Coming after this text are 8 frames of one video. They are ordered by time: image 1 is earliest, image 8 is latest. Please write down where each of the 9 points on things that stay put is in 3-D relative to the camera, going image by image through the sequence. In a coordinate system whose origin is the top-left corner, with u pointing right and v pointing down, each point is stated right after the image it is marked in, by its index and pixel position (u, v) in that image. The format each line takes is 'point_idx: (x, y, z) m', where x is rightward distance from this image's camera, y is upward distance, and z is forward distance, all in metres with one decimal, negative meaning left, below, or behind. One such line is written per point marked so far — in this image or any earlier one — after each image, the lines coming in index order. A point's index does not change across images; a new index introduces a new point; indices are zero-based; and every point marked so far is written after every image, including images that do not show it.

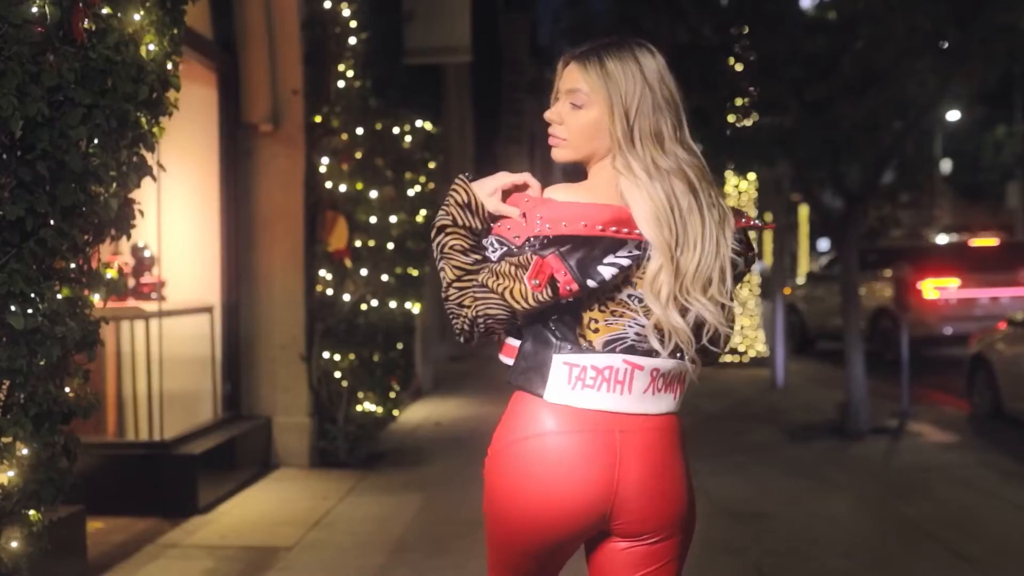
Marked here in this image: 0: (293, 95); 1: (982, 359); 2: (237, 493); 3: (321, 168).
0: (-1.6, +1.4, +8.6) m
1: (+4.8, -0.7, +12.1) m
2: (-1.8, -1.3, +7.8) m
3: (-1.4, +0.9, +8.8) m
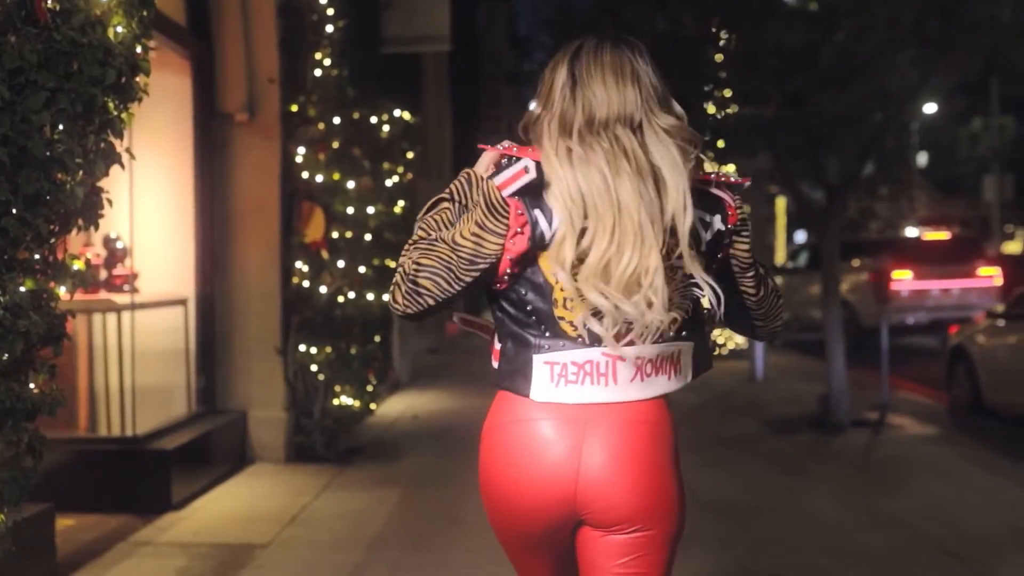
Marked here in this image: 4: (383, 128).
0: (-1.7, +1.4, +8.5) m
1: (+4.6, -0.6, +12.1) m
2: (-1.9, -1.3, +7.7) m
3: (-1.5, +0.9, +8.6) m
4: (-1.0, +1.3, +9.4) m
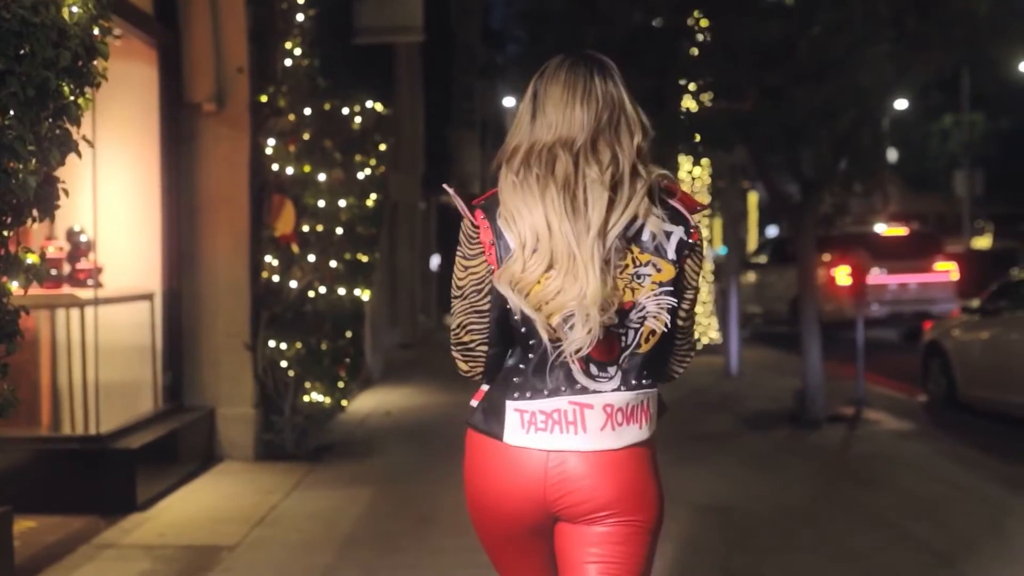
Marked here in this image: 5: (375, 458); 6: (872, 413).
0: (-1.9, +1.5, +8.3) m
1: (+4.3, -0.6, +12.1) m
2: (-2.1, -1.3, +7.5) m
3: (-1.7, +1.0, +8.4) m
4: (-1.2, +1.3, +9.2) m
5: (-1.0, -1.2, +8.7) m
6: (+3.4, -1.2, +11.4) m
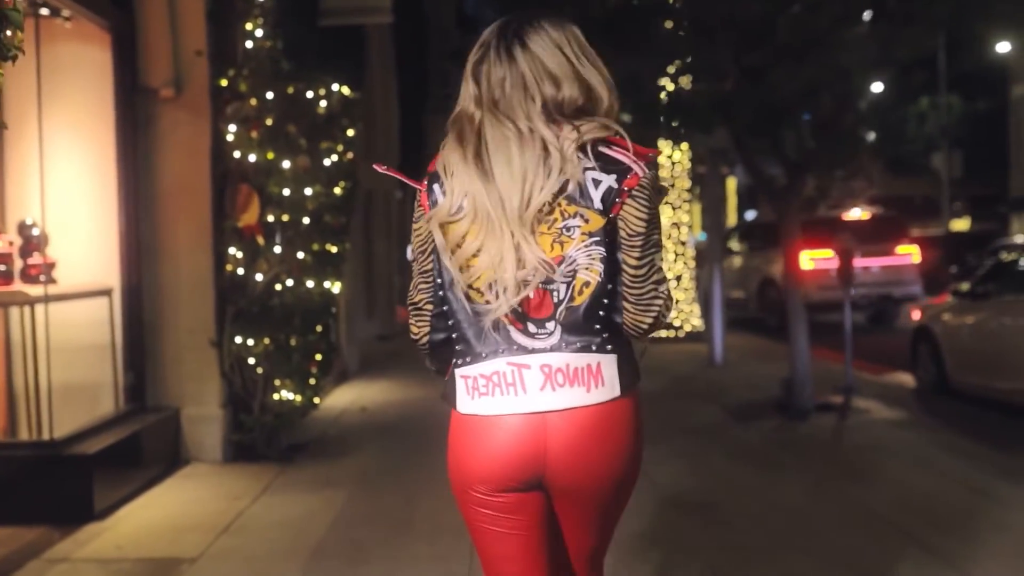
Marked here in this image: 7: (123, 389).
0: (-2.1, +1.5, +7.9) m
1: (+4.1, -0.4, +11.8) m
2: (-2.2, -1.2, +7.1) m
3: (-1.9, +1.0, +8.0) m
4: (-1.4, +1.4, +8.9) m
5: (-1.1, -1.2, +8.4) m
6: (+3.2, -1.1, +11.1) m
7: (-2.5, -0.7, +7.8) m
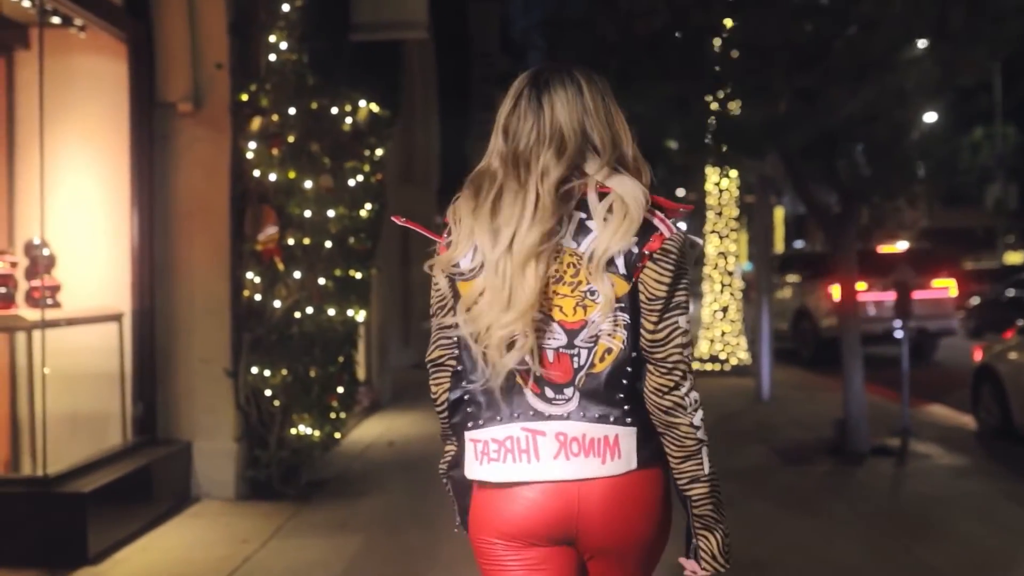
0: (-1.8, +1.4, +7.5) m
1: (+4.4, -0.8, +11.1) m
2: (-2.1, -1.4, +6.7) m
3: (-1.7, +0.9, +7.6) m
4: (-1.1, +1.2, +8.4) m
5: (-0.9, -1.4, +7.9) m
6: (+3.6, -1.4, +10.4) m
7: (-2.3, -0.8, +7.3) m
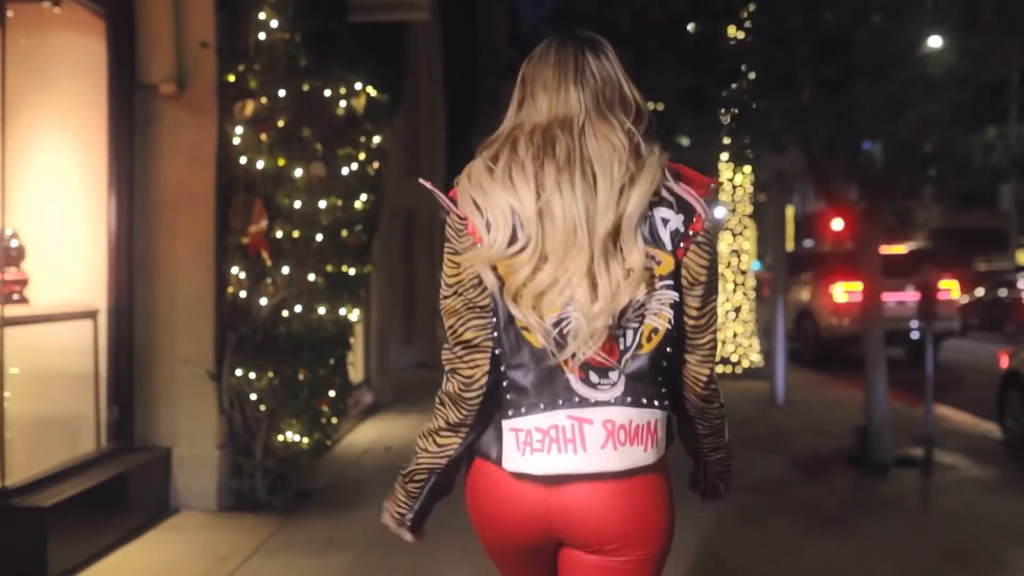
0: (-1.8, +1.4, +6.9) m
1: (+4.5, -0.8, +10.5) m
2: (-2.1, -1.3, +6.2) m
3: (-1.6, +0.9, +7.1) m
4: (-1.1, +1.2, +7.9) m
5: (-0.9, -1.4, +7.3) m
6: (+3.6, -1.4, +9.9) m
7: (-2.3, -0.8, +6.8) m
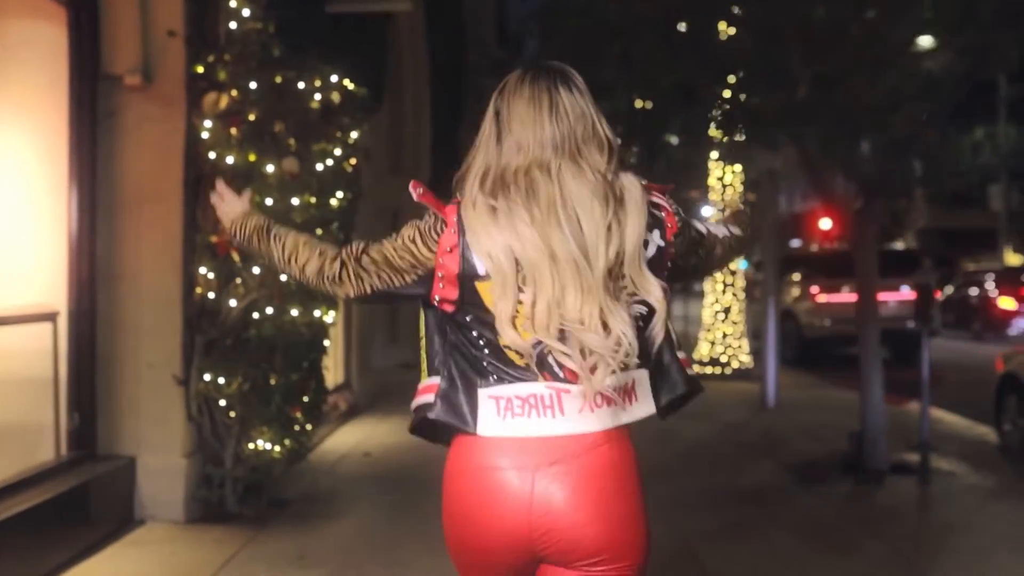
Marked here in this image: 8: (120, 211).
0: (-1.9, +1.4, +6.6) m
1: (+4.3, -0.8, +10.3) m
2: (-2.1, -1.4, +5.8) m
3: (-1.7, +0.9, +6.7) m
4: (-1.2, +1.2, +7.6) m
5: (-1.0, -1.4, +7.0) m
6: (+3.5, -1.4, +9.6) m
7: (-2.4, -0.8, +6.5) m
8: (-2.2, +0.4, +6.7) m
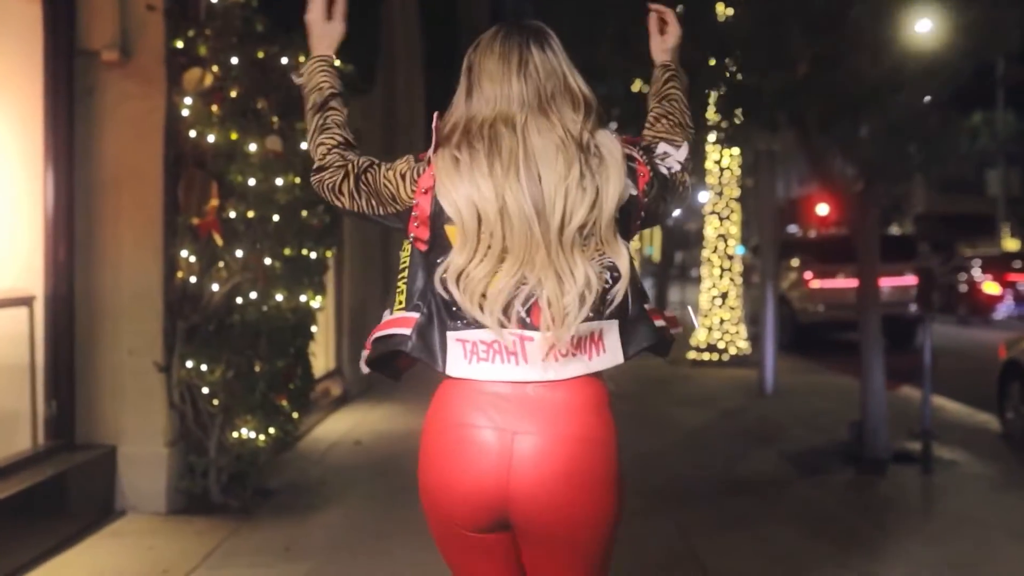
0: (-1.9, +1.5, +6.4) m
1: (+4.3, -0.7, +10.1) m
2: (-2.2, -1.3, +5.6) m
3: (-1.8, +1.0, +6.5) m
4: (-1.3, +1.3, +7.3) m
5: (-1.1, -1.3, +6.8) m
6: (+3.4, -1.3, +9.4) m
7: (-2.5, -0.7, +6.3) m
8: (-2.2, +0.5, +6.5) m
